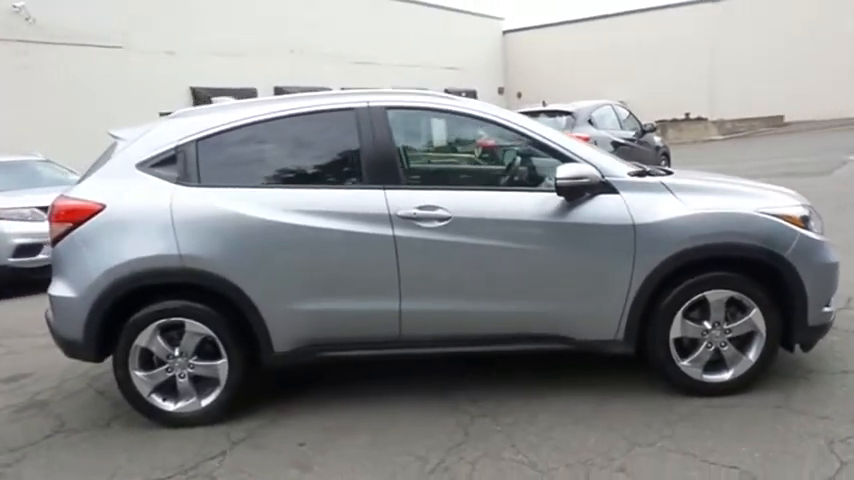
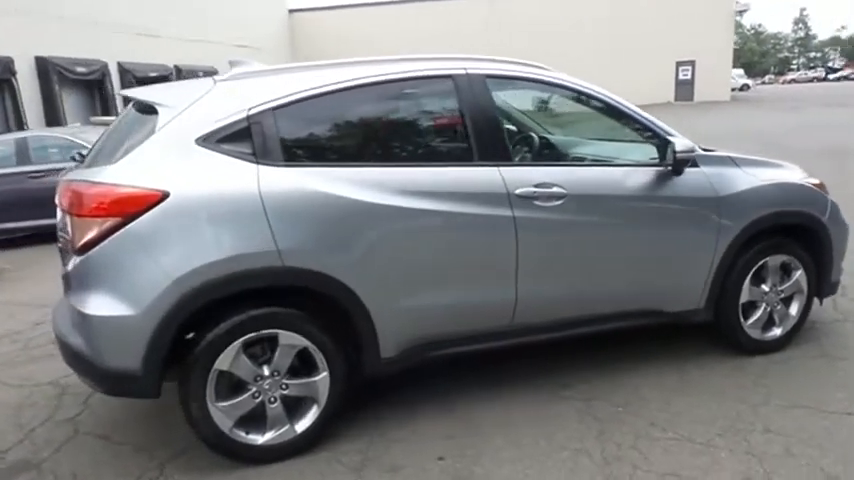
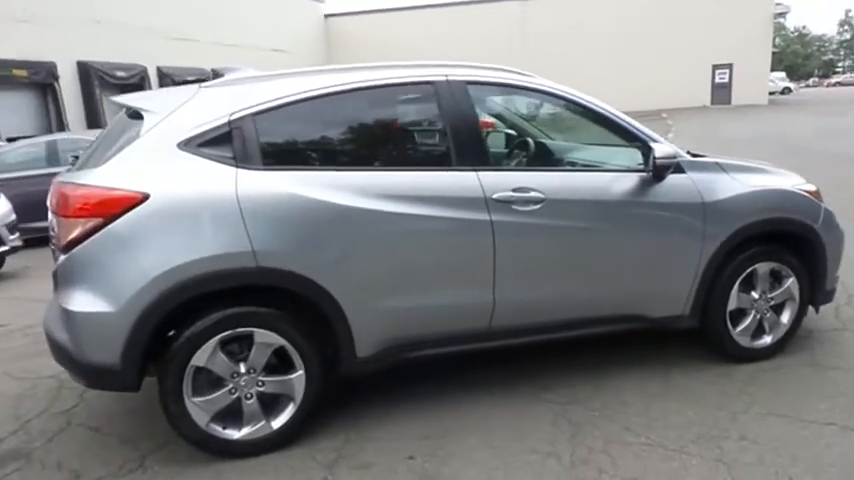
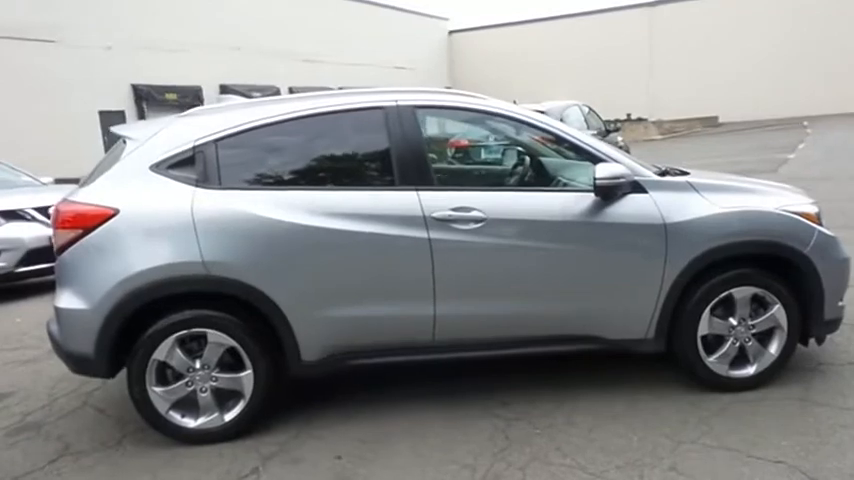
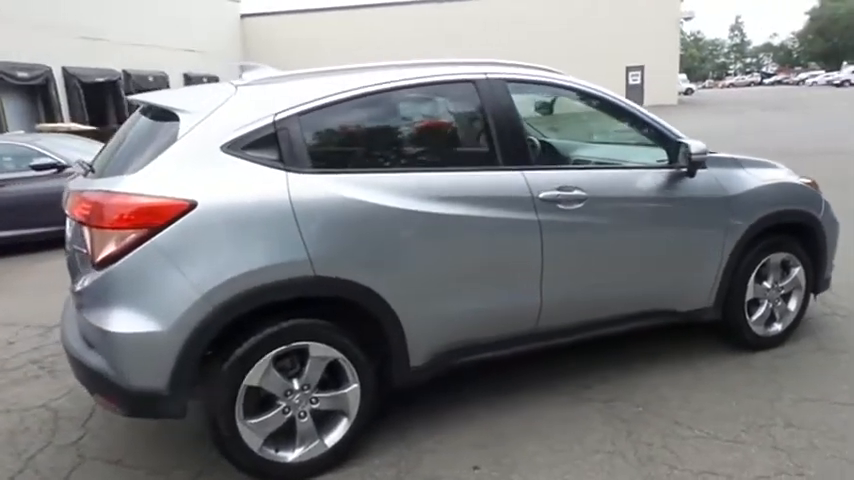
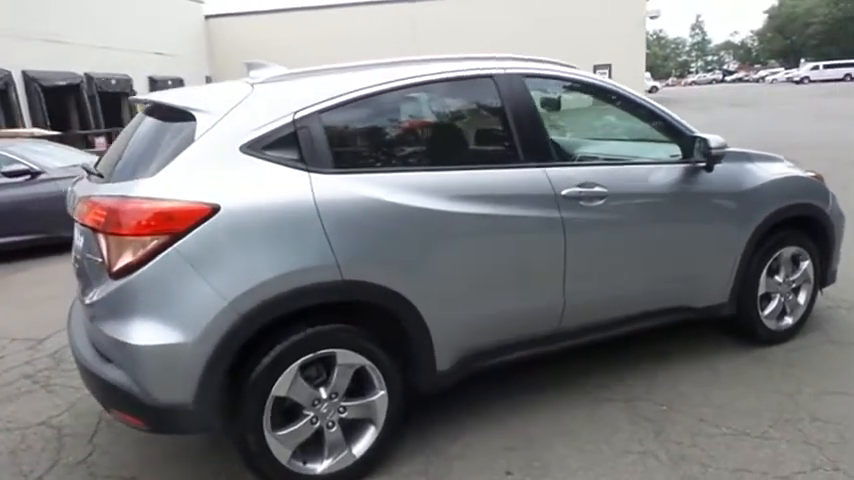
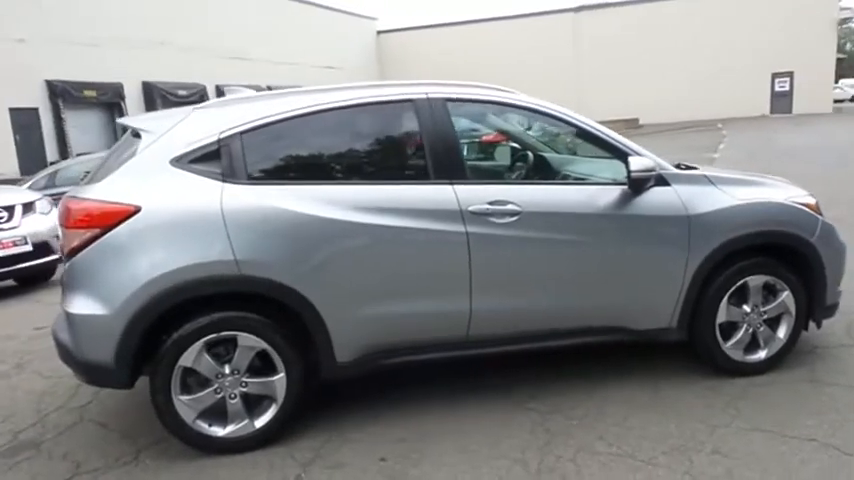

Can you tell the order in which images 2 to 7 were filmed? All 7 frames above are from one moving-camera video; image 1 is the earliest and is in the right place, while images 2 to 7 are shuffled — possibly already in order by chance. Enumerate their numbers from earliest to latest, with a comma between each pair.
4, 7, 3, 2, 5, 6
